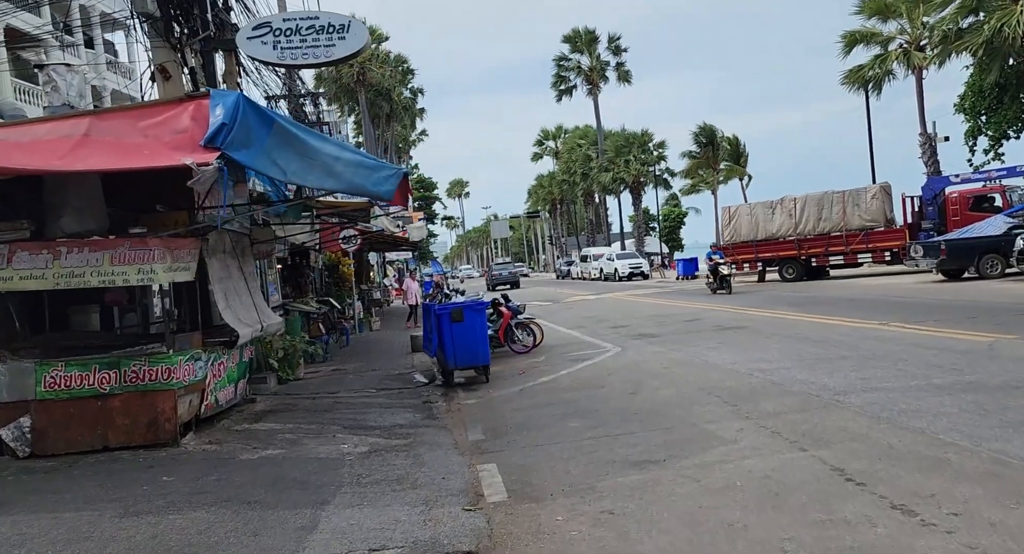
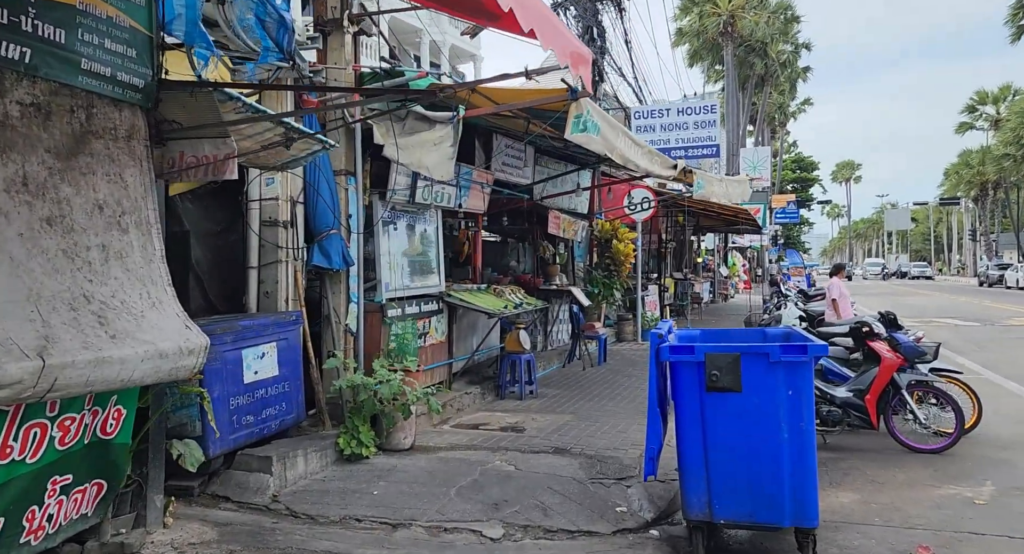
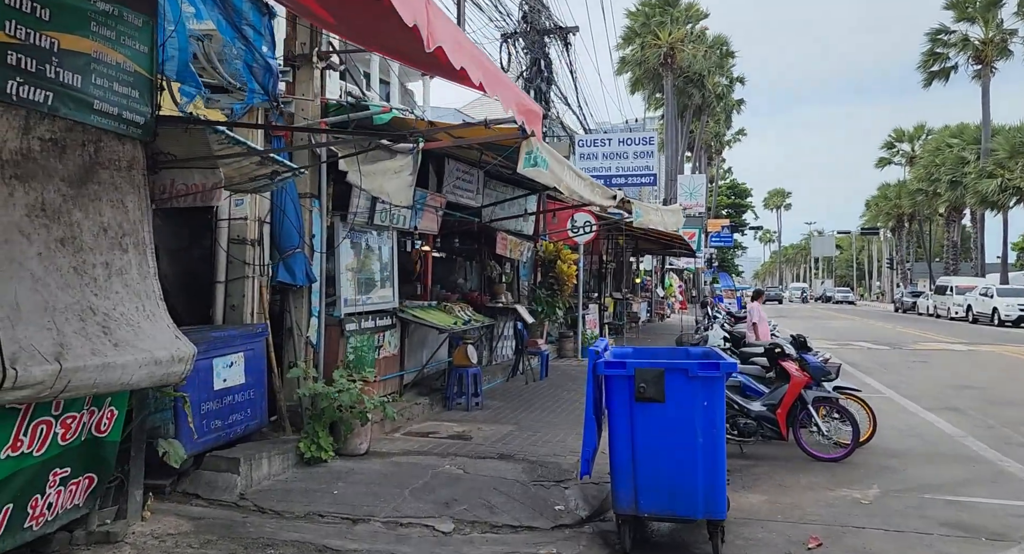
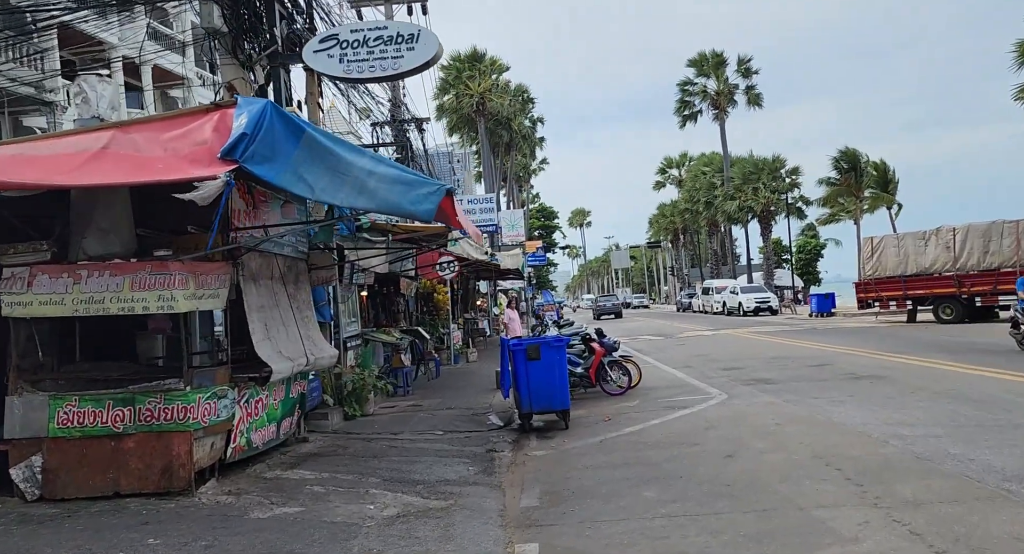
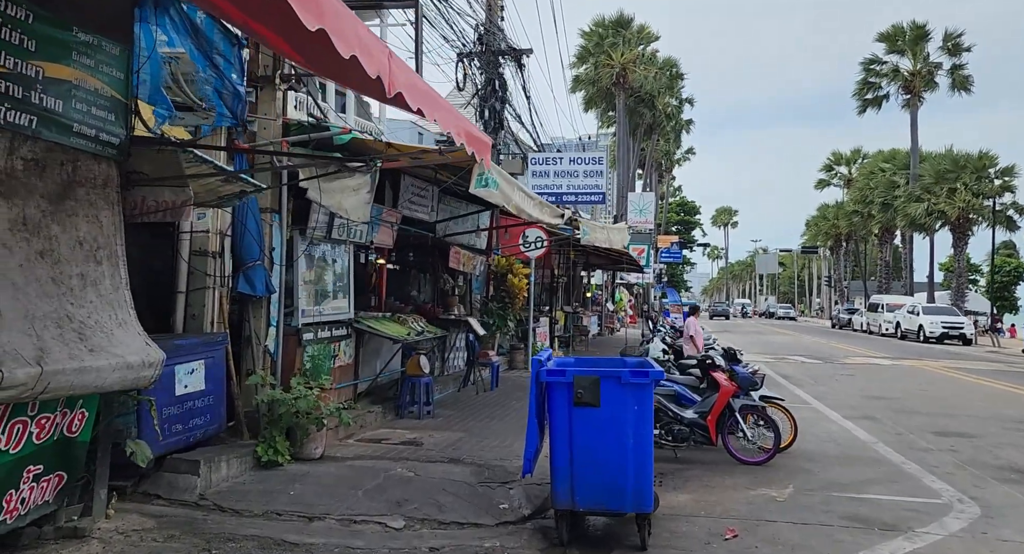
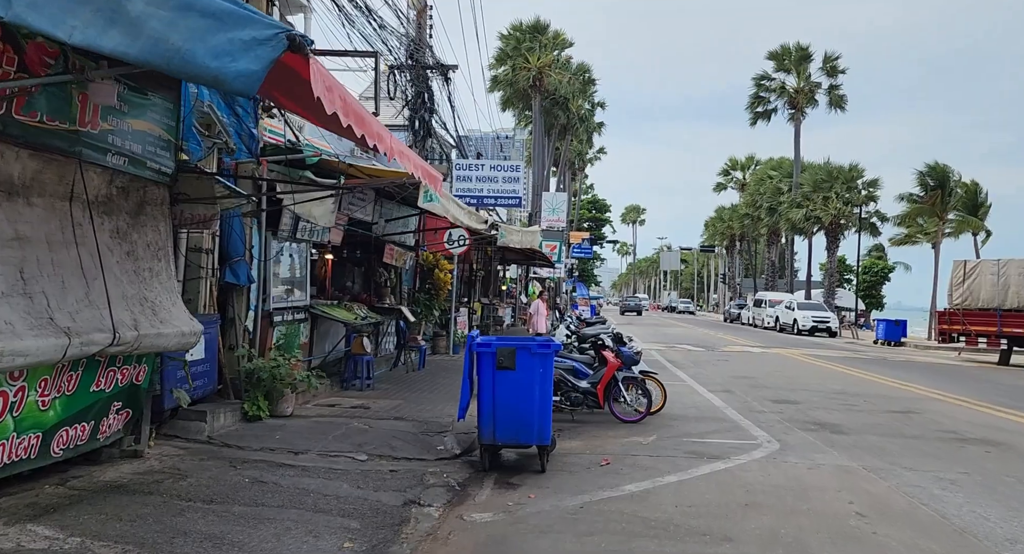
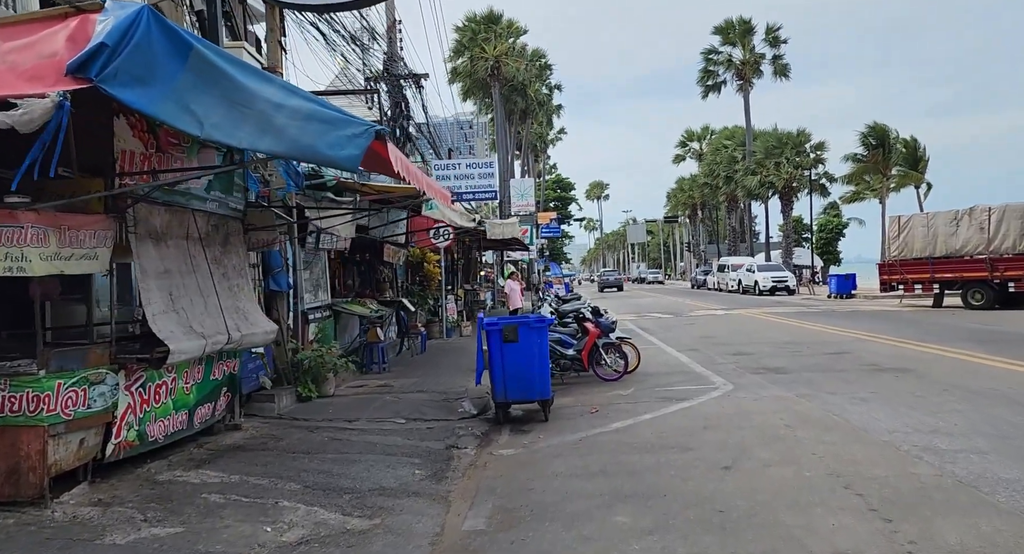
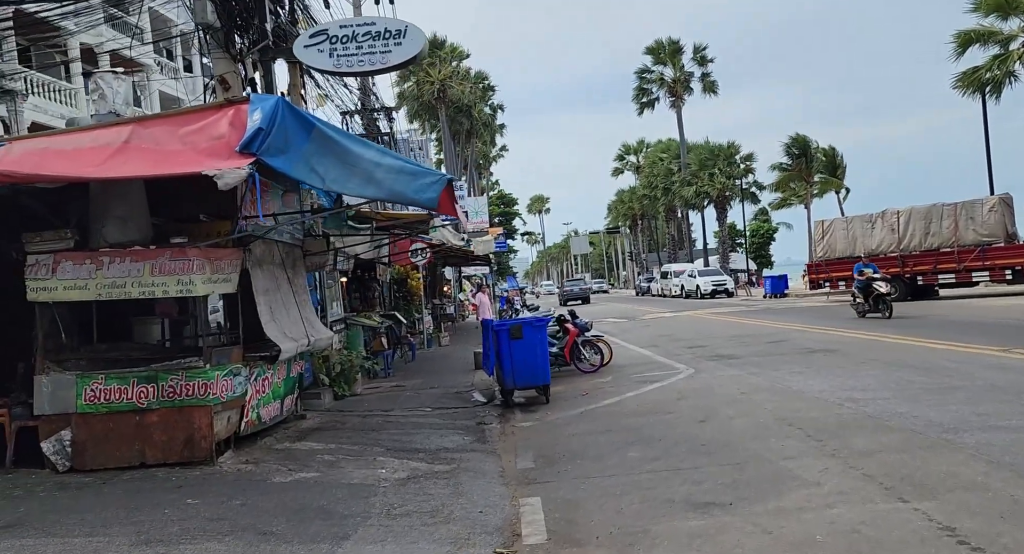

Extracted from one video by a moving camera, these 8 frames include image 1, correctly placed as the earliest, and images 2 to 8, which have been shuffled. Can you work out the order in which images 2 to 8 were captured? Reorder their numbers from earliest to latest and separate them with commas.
8, 4, 7, 6, 5, 3, 2
